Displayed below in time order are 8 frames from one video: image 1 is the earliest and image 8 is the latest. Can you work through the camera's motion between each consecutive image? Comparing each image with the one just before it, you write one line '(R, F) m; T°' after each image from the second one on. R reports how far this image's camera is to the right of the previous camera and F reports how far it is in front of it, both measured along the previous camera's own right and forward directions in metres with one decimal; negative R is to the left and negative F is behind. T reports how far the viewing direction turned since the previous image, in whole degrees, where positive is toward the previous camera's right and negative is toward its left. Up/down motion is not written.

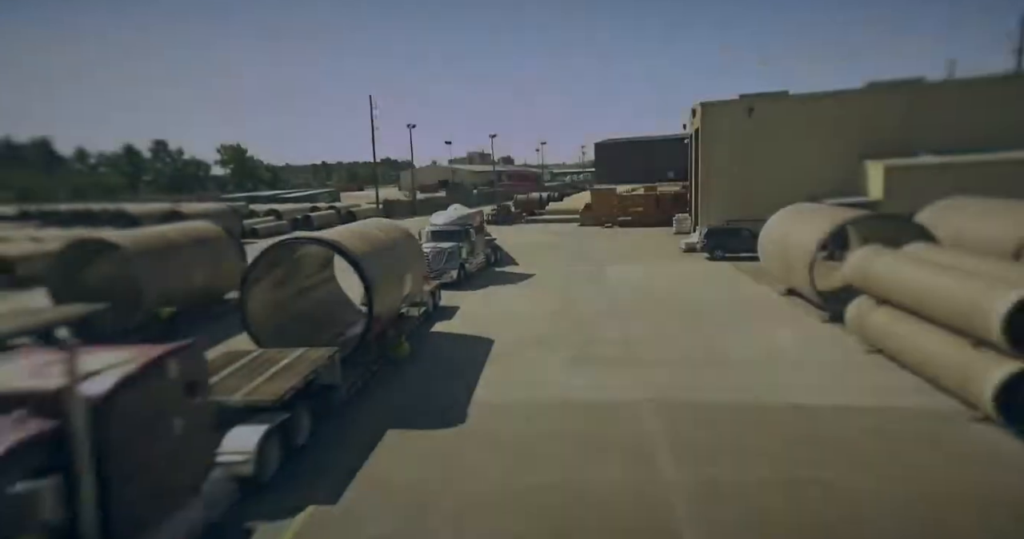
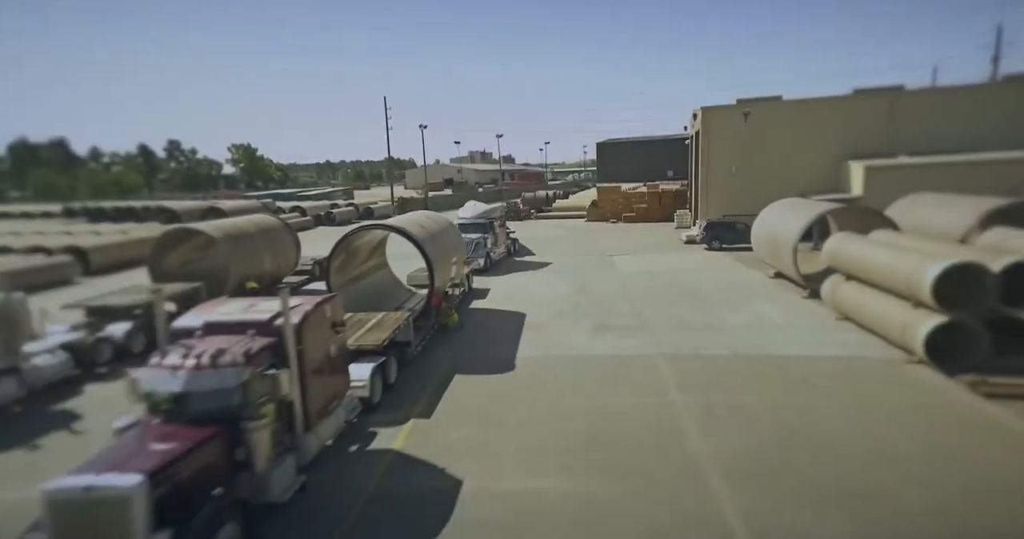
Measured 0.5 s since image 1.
(-0.9, -2.9) m; 0°
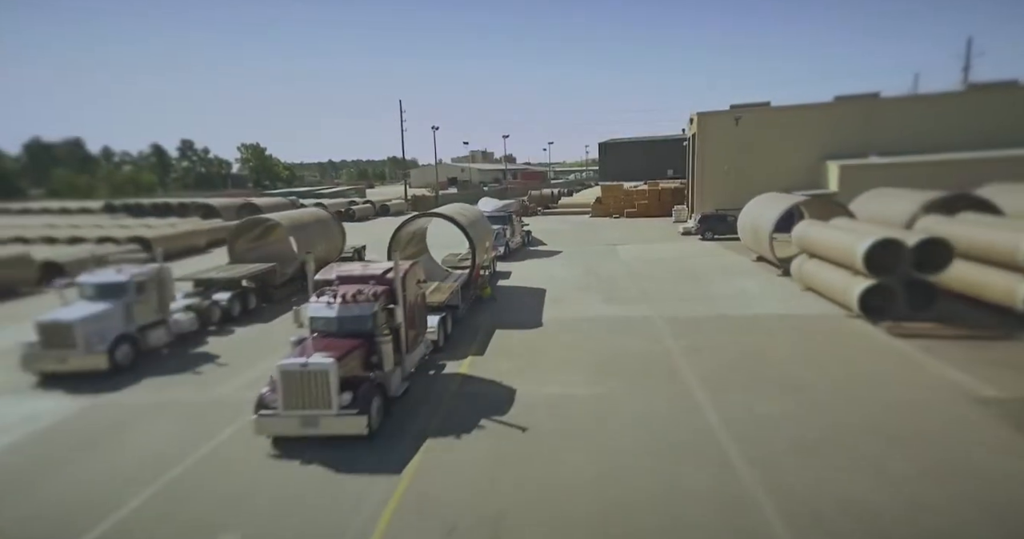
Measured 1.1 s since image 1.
(-0.9, -3.6) m; 0°
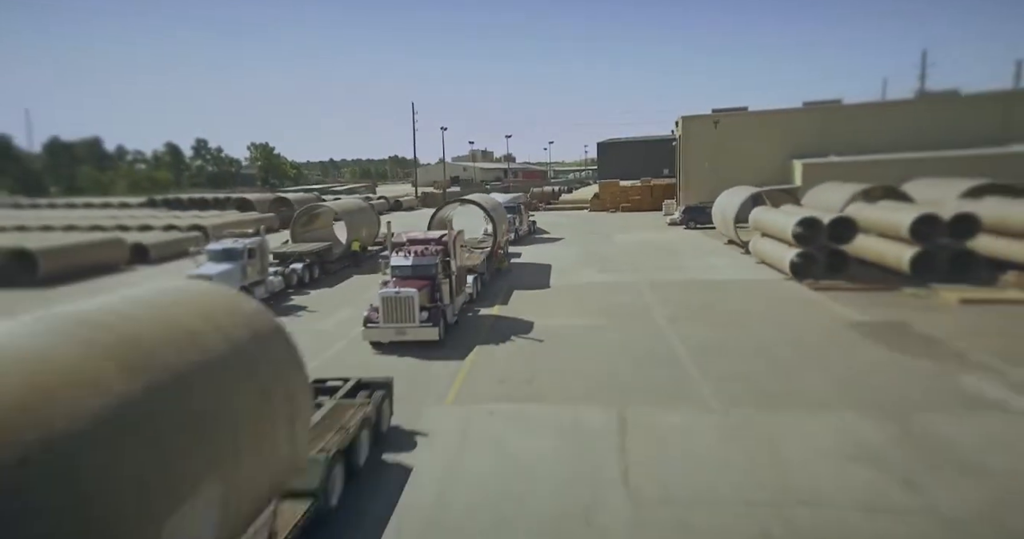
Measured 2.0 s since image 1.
(-0.6, -4.9) m; 0°
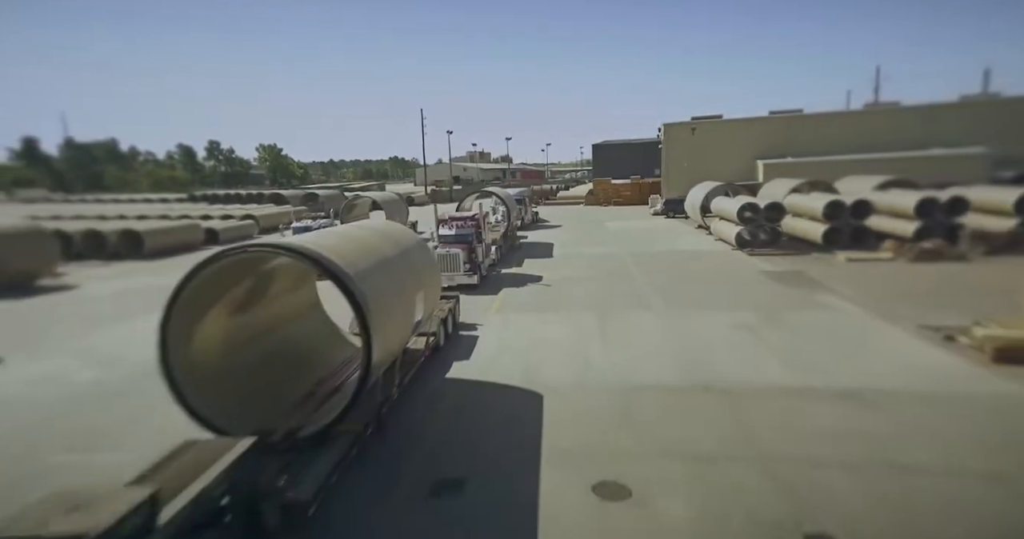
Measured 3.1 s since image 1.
(-0.7, -6.2) m; 0°
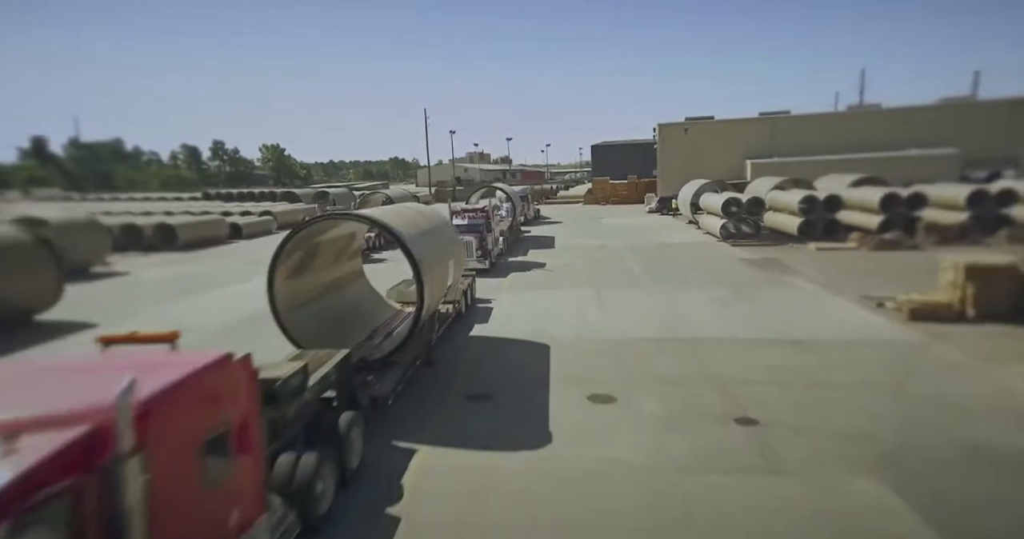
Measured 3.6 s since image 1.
(-0.3, -2.6) m; 0°
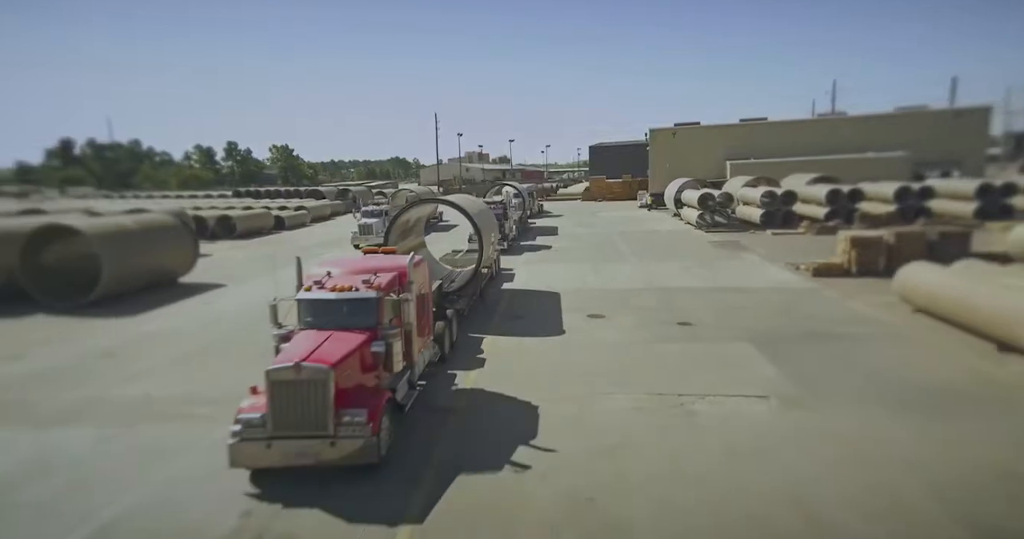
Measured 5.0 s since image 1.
(-0.8, -5.6) m; 0°
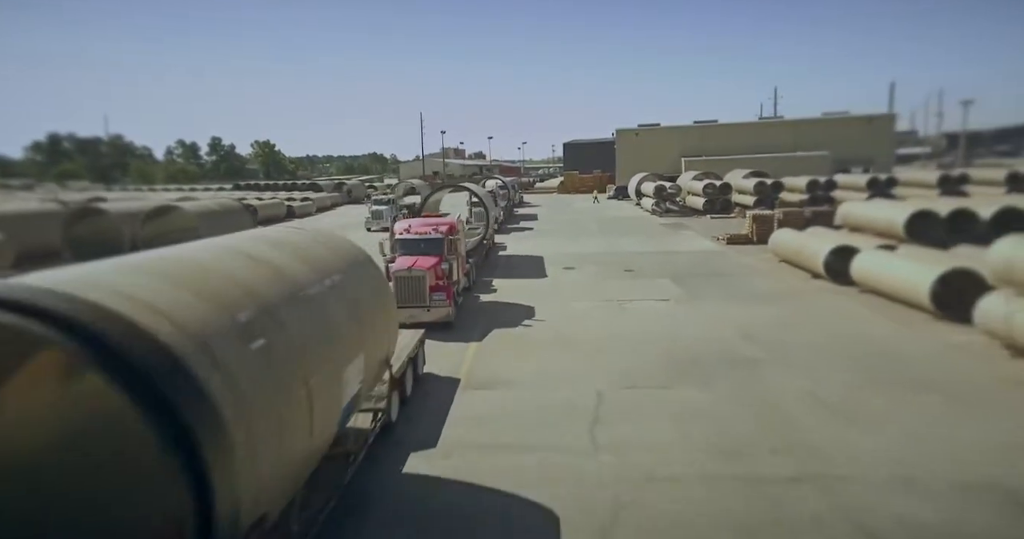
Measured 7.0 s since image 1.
(-0.9, -6.5) m; +3°
